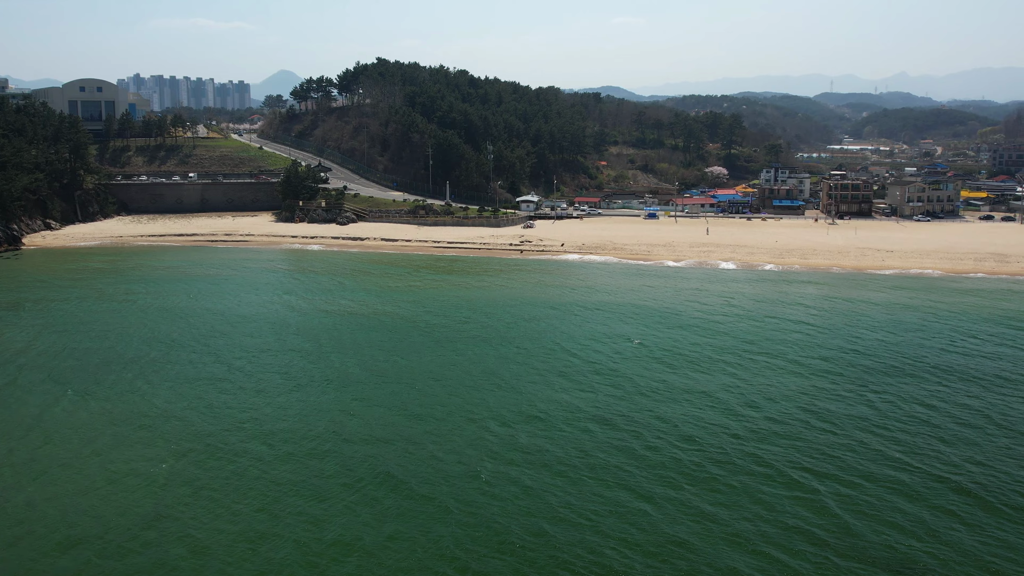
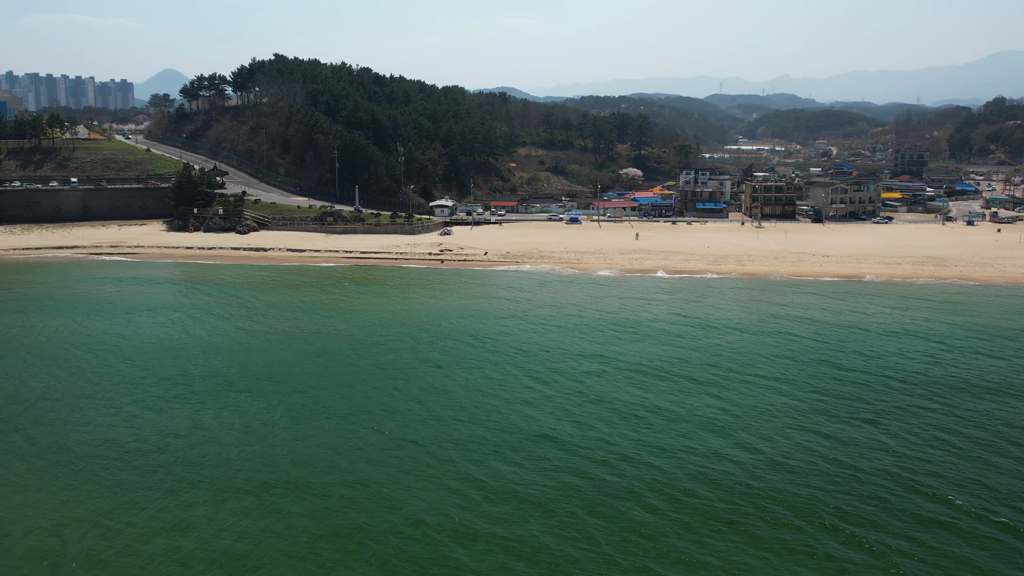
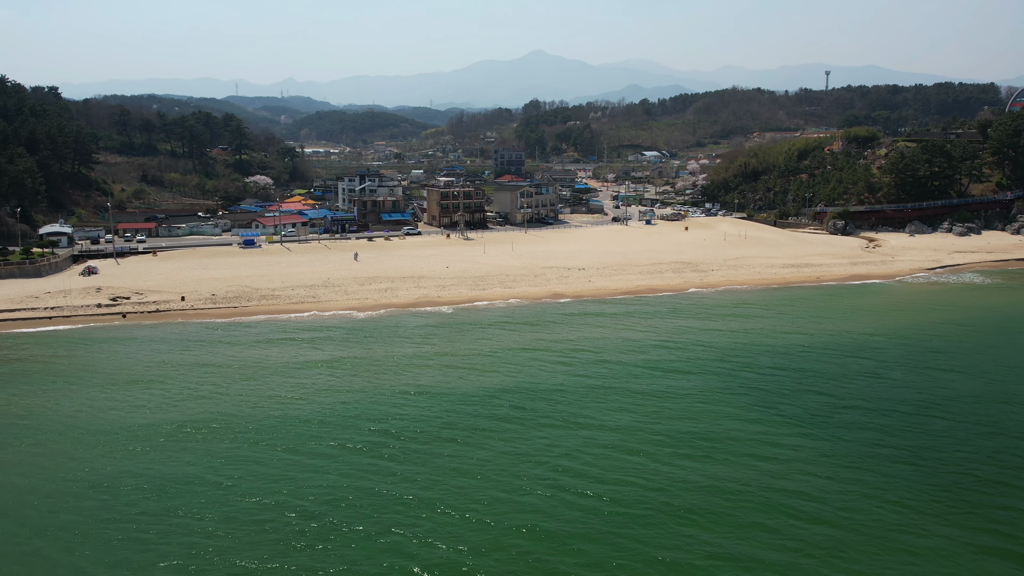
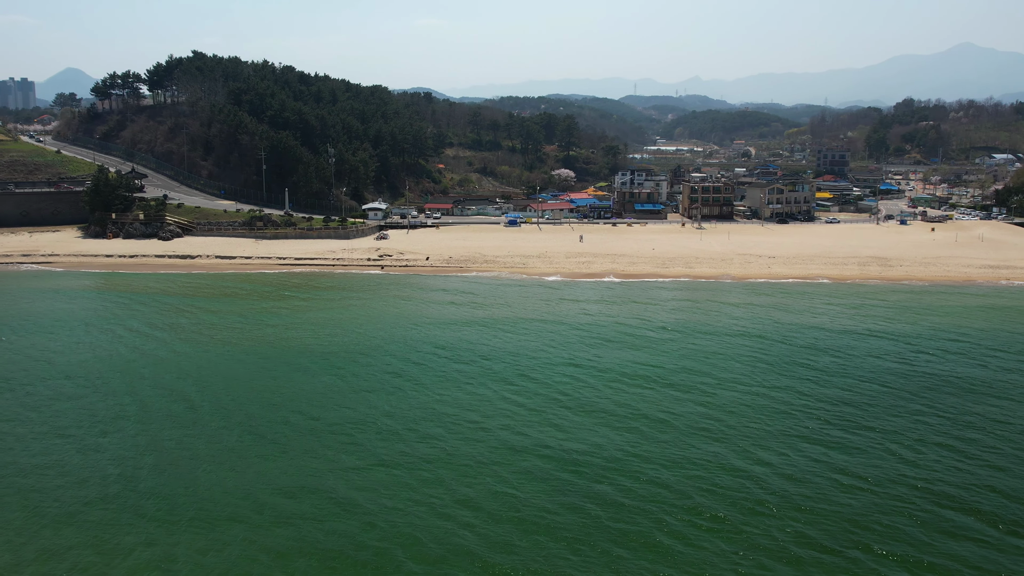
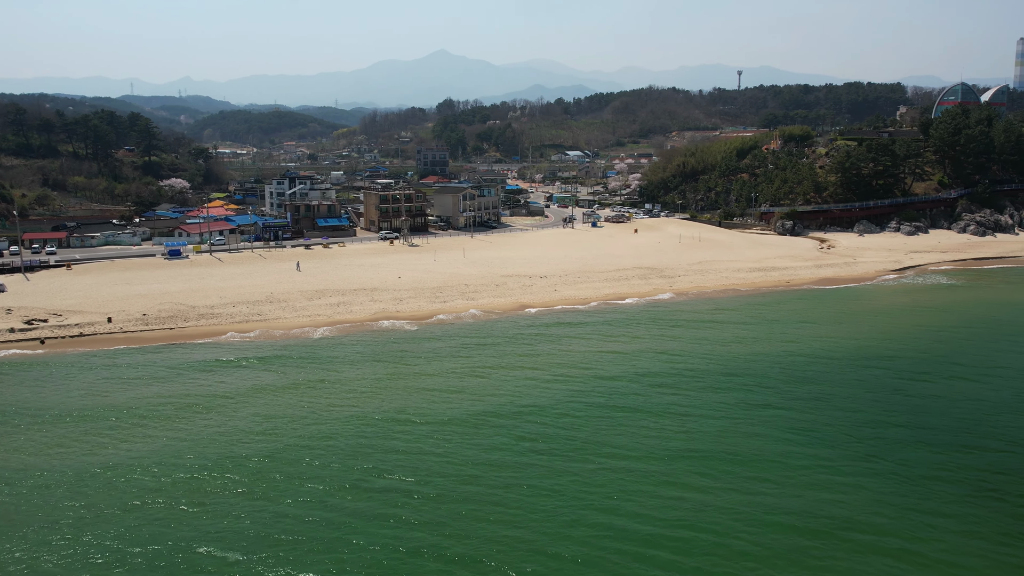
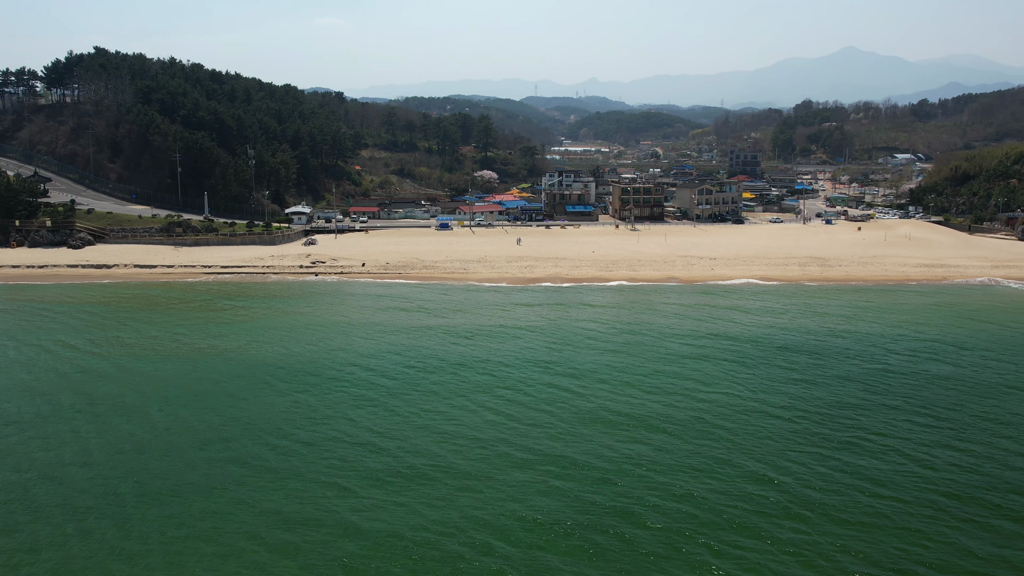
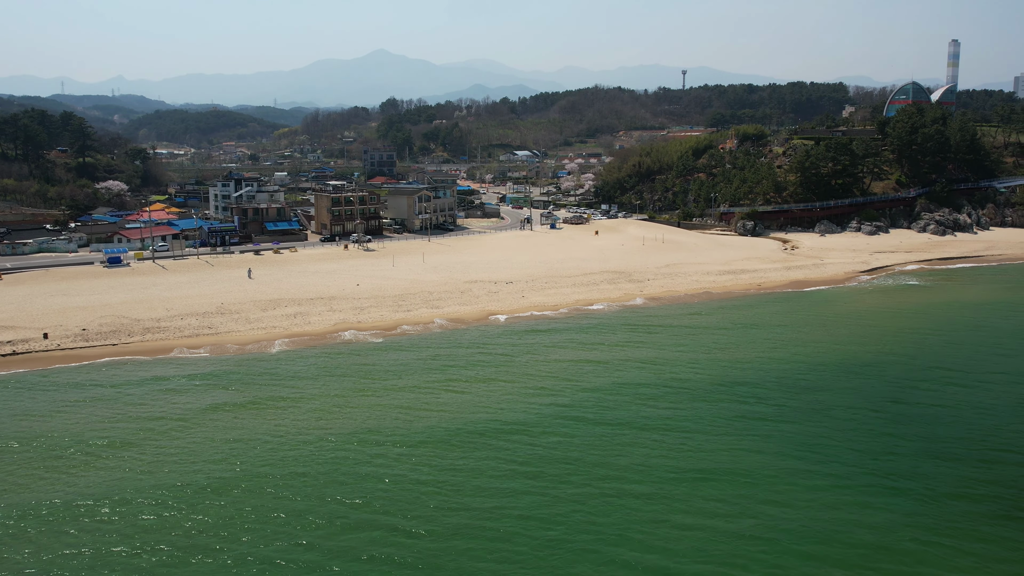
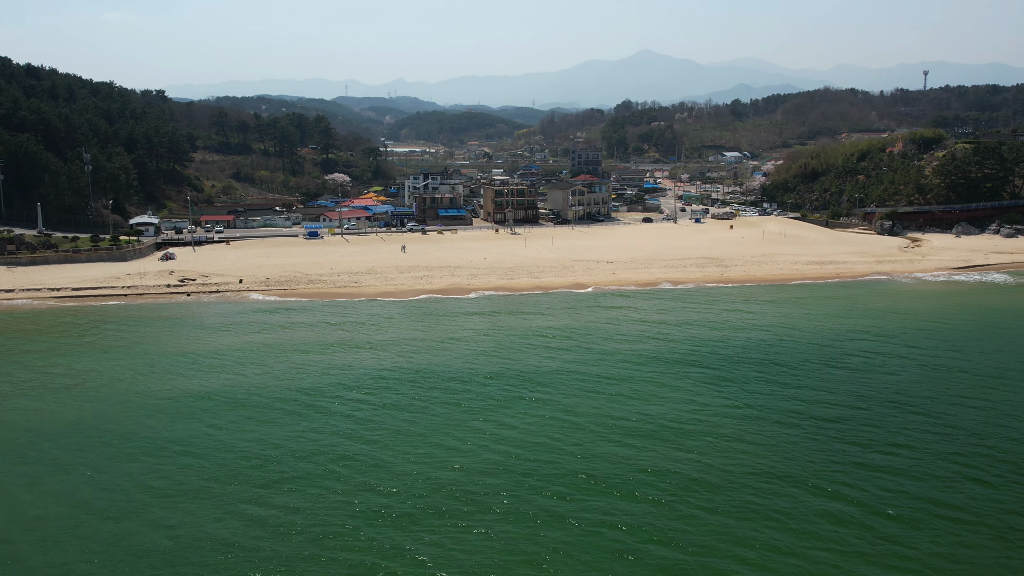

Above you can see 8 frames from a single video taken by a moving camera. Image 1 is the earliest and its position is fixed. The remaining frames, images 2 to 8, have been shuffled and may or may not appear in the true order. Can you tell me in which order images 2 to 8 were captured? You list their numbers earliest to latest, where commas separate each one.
2, 4, 6, 8, 3, 5, 7
